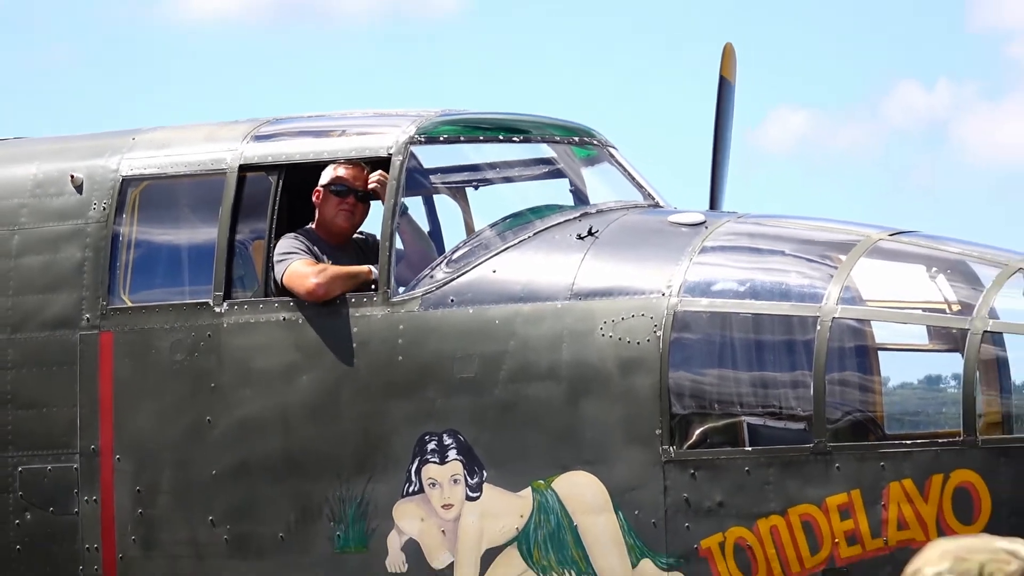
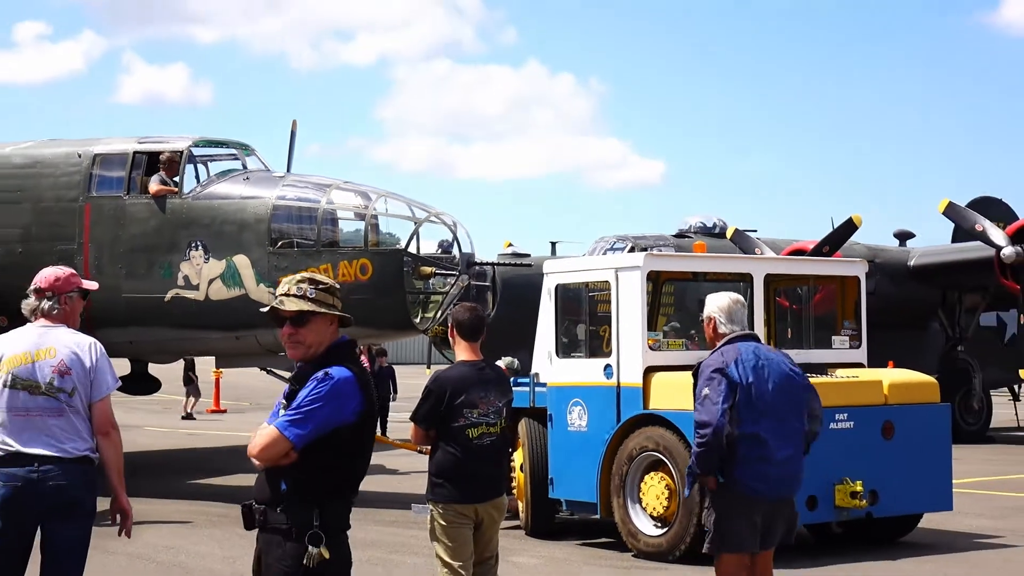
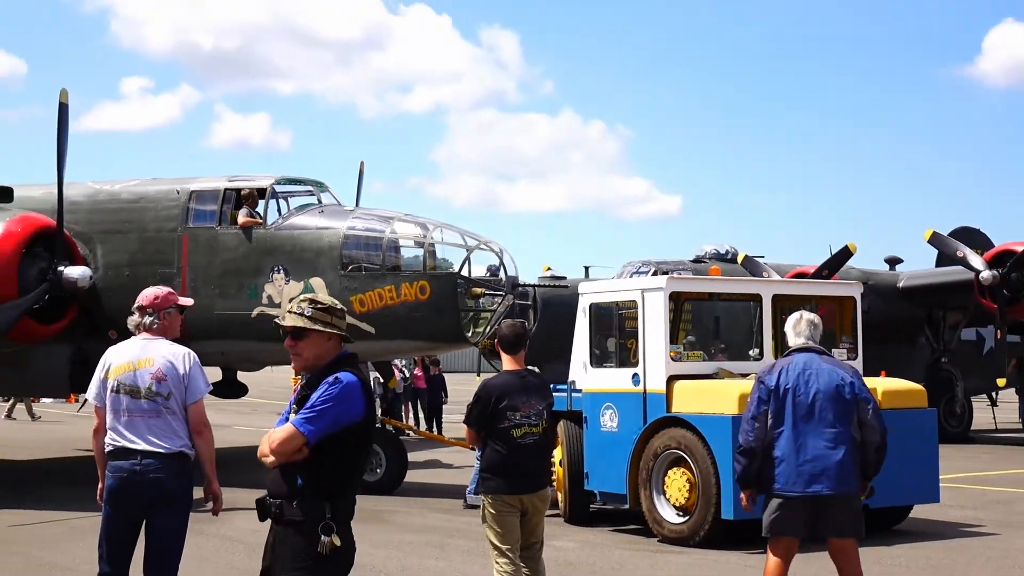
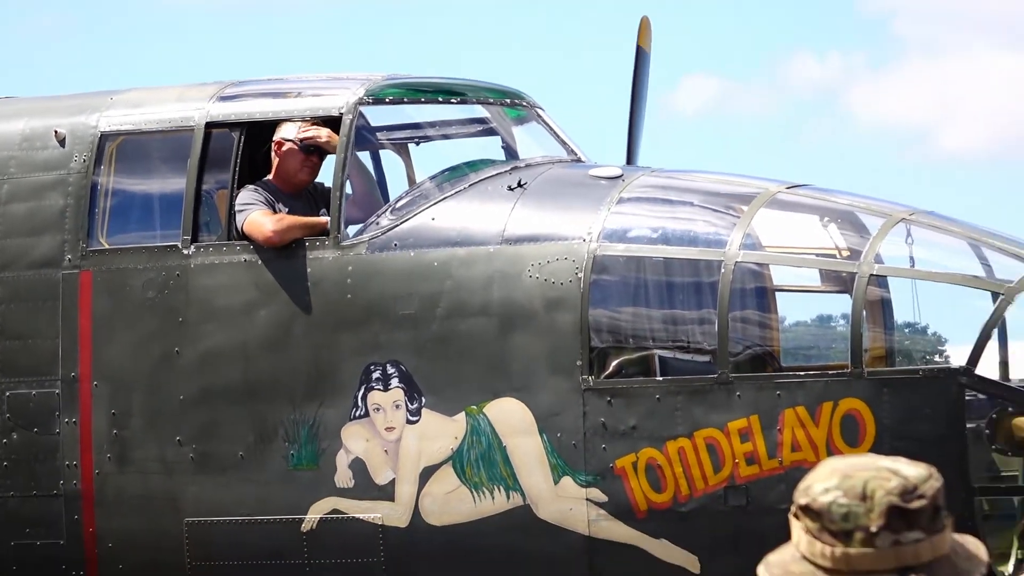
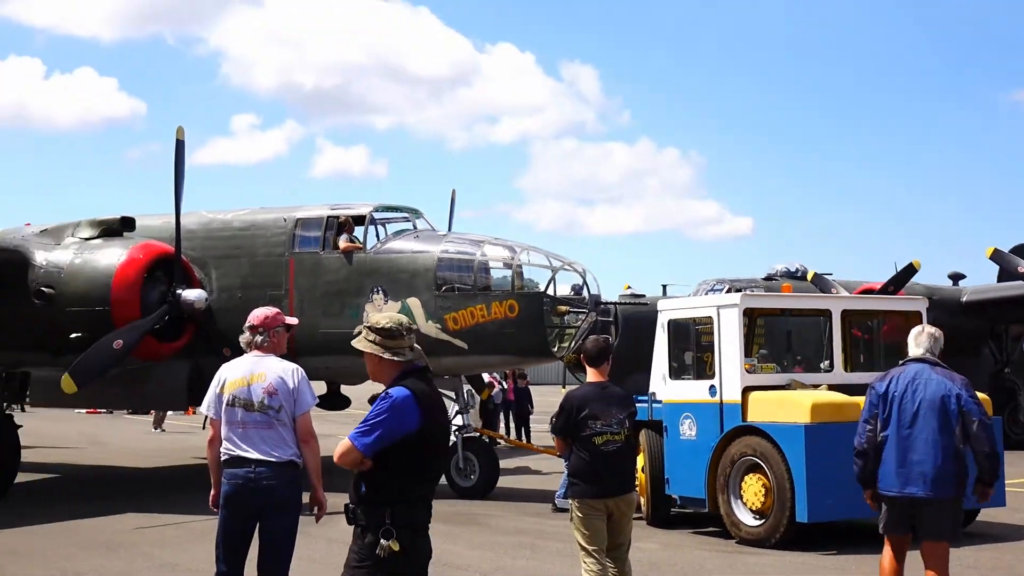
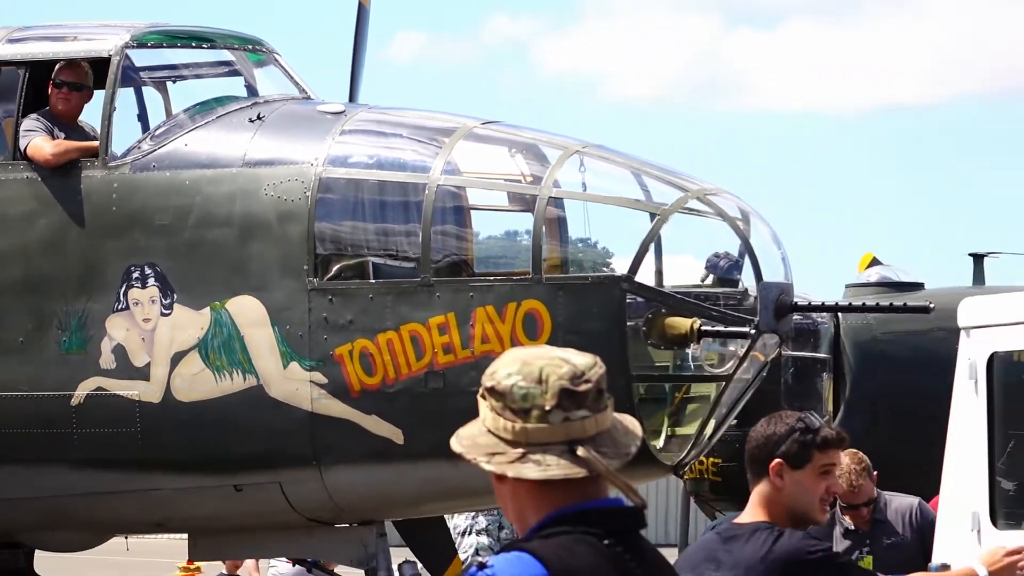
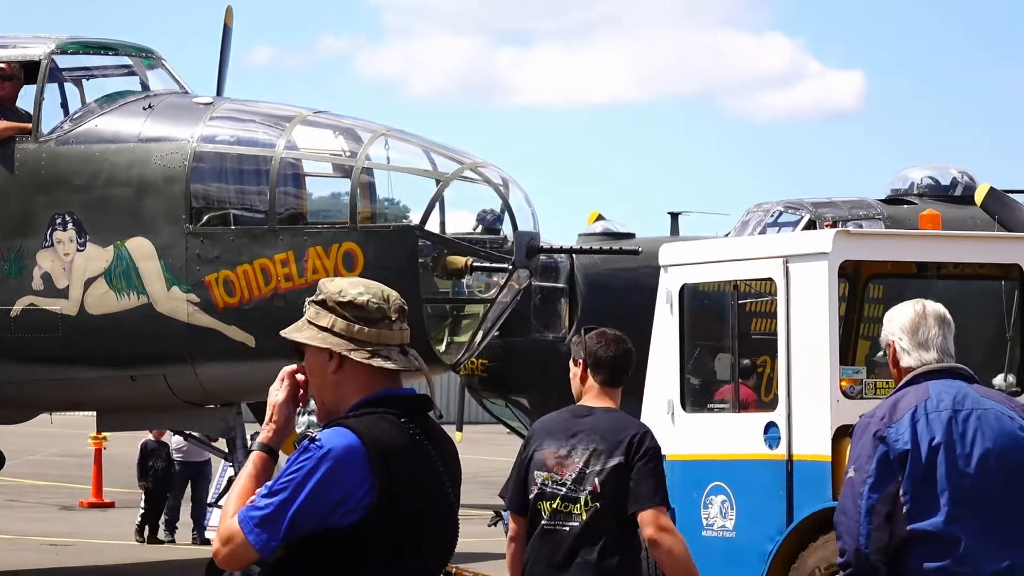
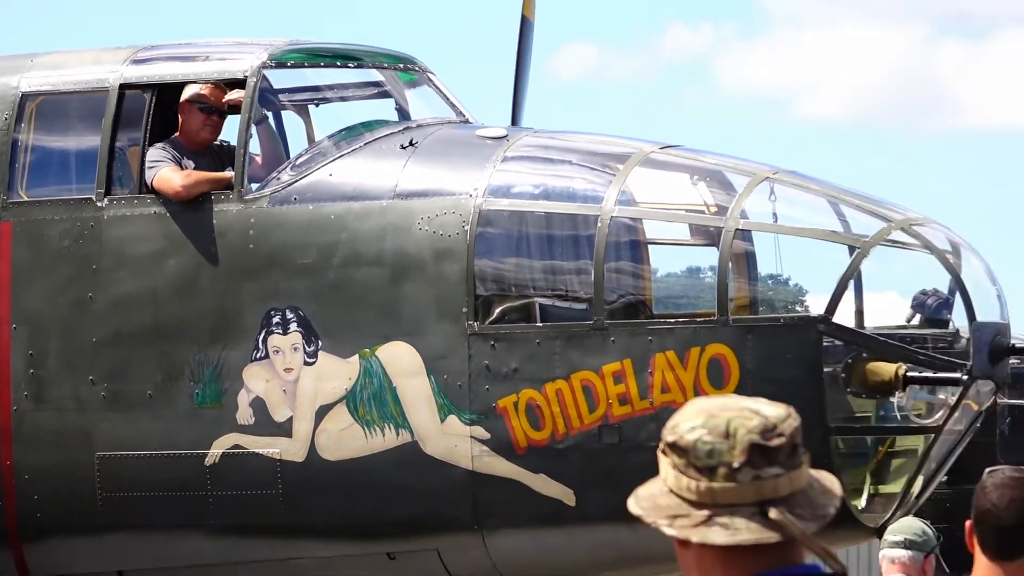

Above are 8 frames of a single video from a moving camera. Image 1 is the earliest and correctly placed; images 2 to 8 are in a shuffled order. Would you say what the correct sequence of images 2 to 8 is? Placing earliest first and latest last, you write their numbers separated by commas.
4, 8, 6, 7, 2, 3, 5
